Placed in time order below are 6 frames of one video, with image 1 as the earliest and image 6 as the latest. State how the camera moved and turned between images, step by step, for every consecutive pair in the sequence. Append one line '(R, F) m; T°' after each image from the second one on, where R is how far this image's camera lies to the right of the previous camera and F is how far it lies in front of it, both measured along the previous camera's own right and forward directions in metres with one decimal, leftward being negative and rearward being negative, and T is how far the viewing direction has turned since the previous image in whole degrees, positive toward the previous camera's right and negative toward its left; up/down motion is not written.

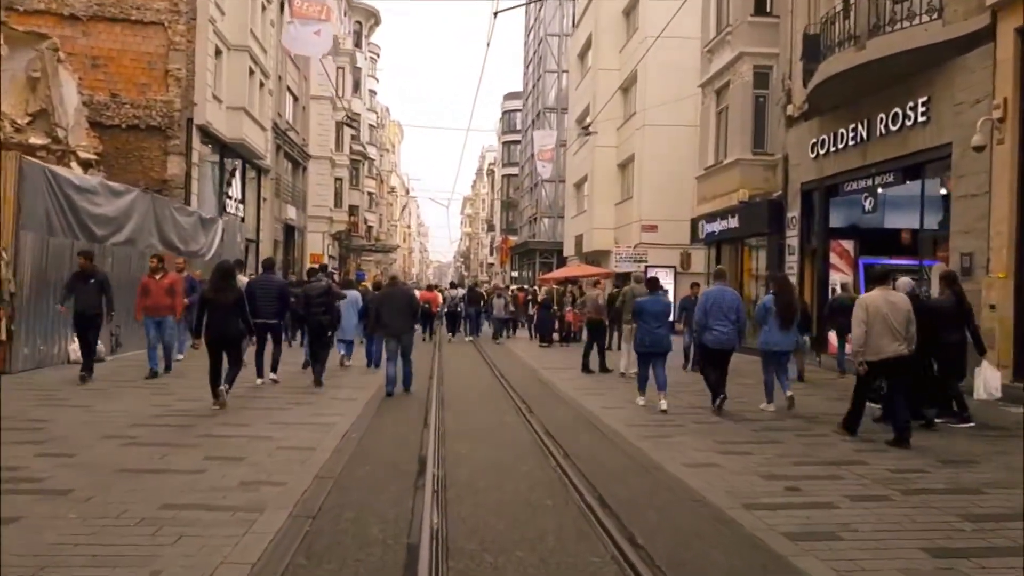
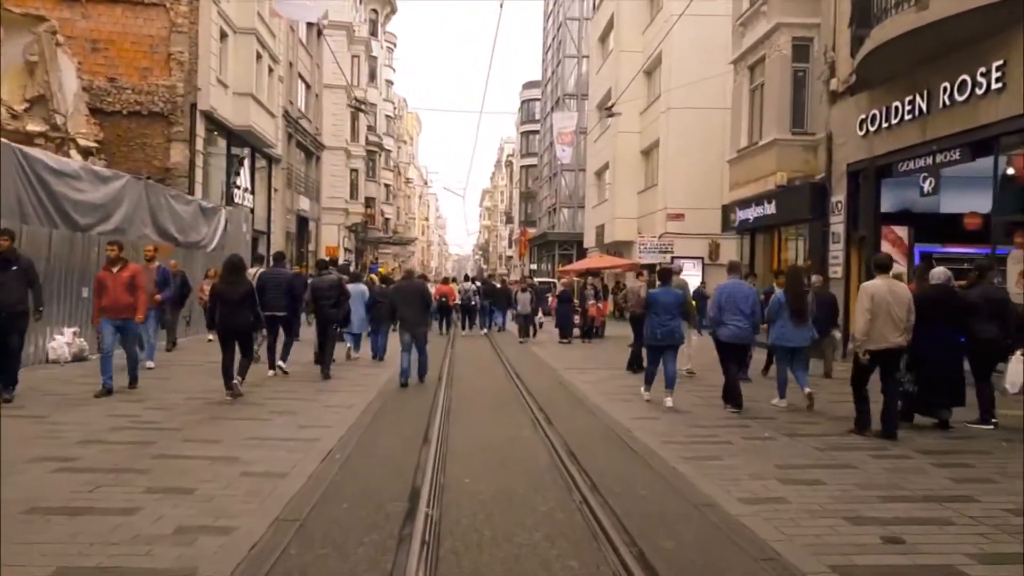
(0.0, +1.5) m; -1°
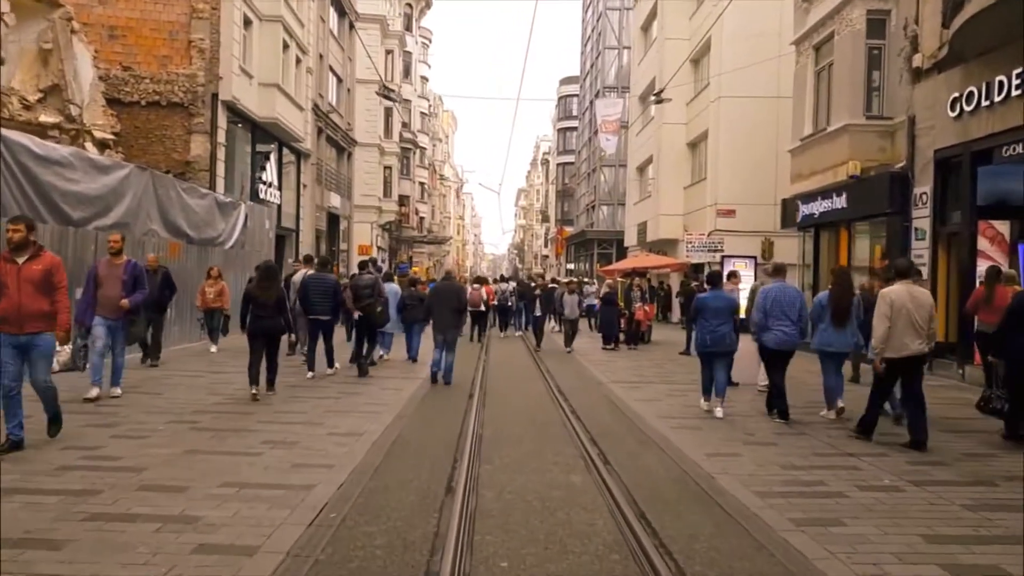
(-0.1, +1.8) m; -2°
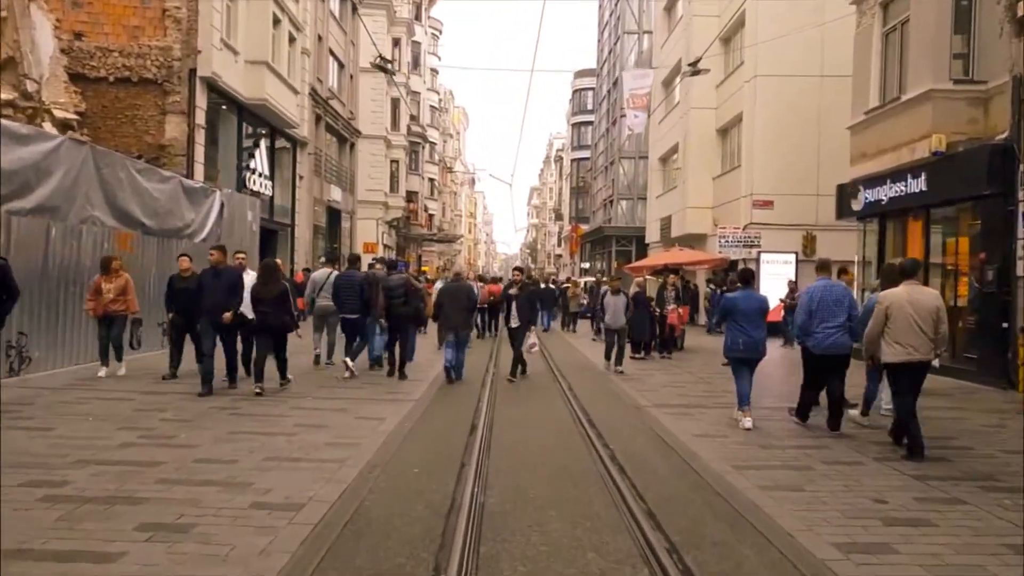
(0.0, +2.9) m; -1°
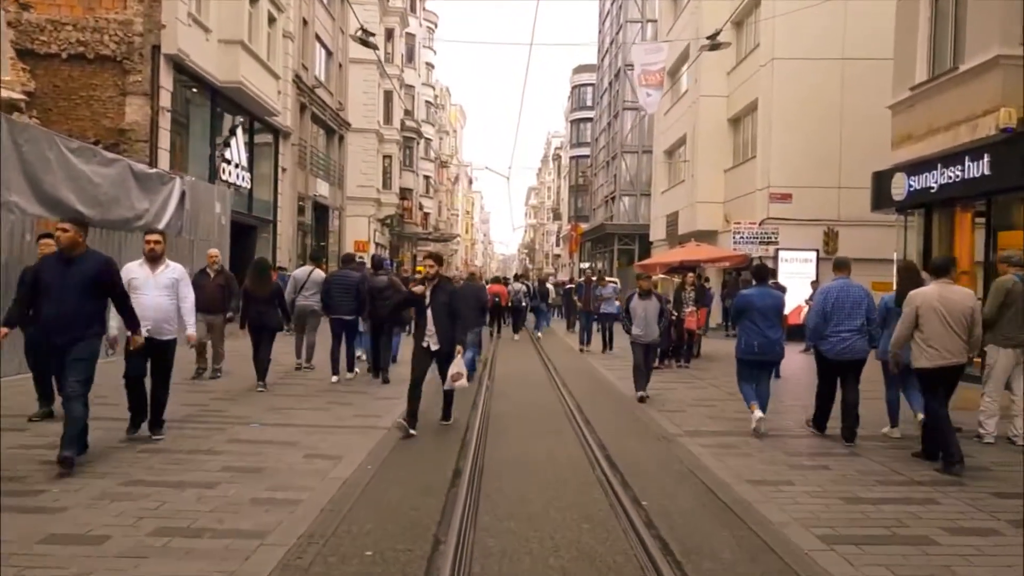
(0.0, +2.2) m; 0°
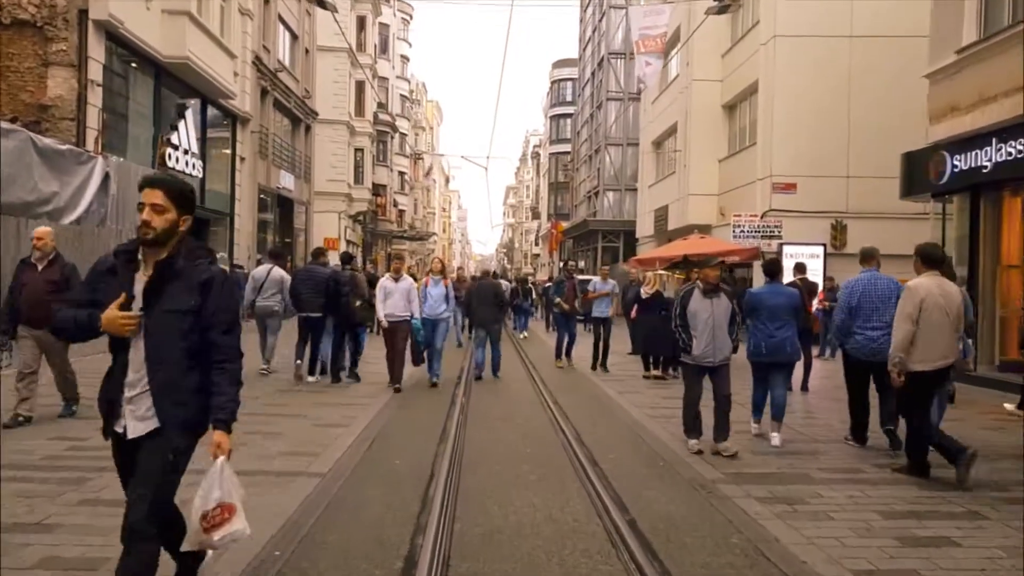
(0.0, +2.4) m; +2°
